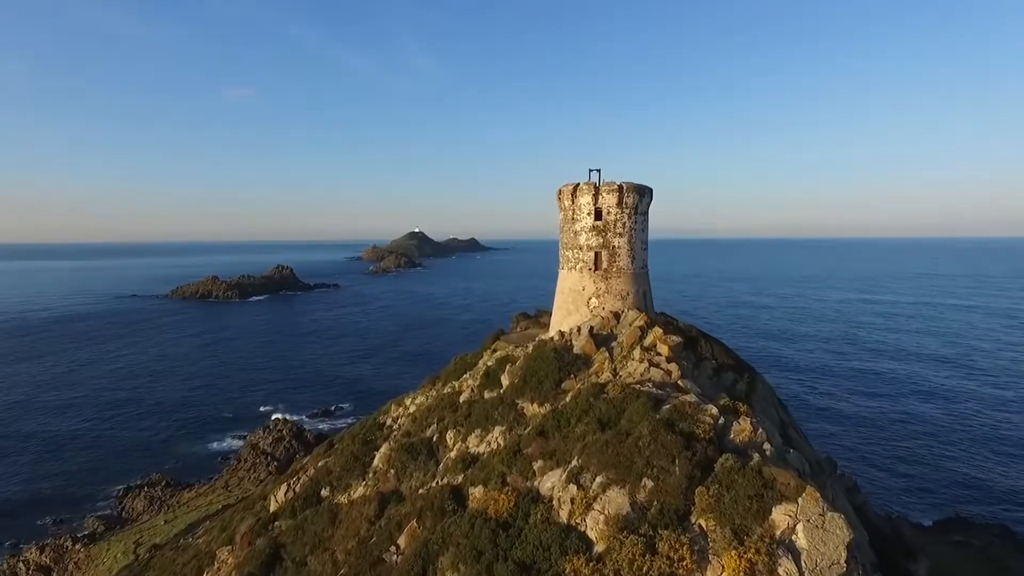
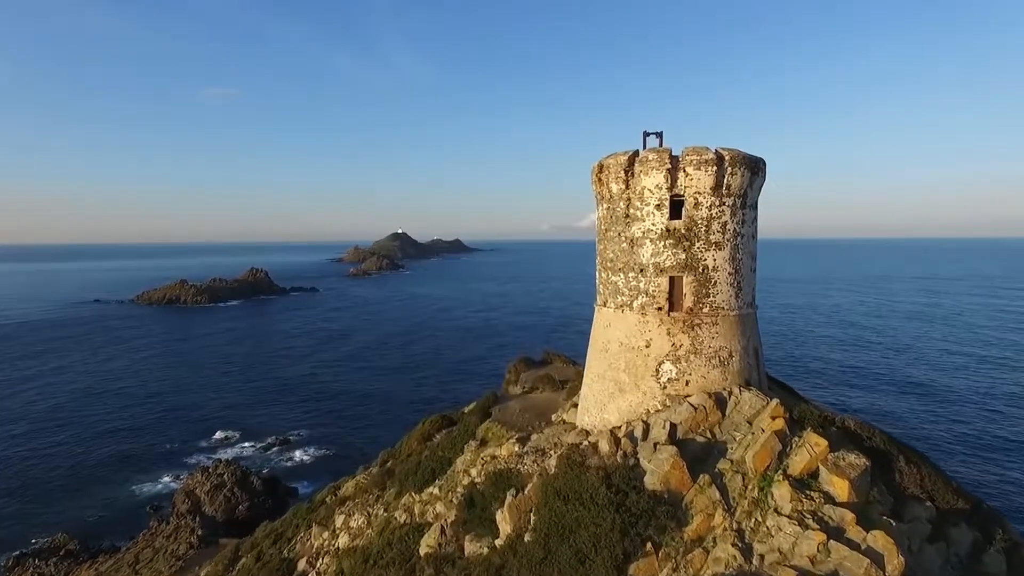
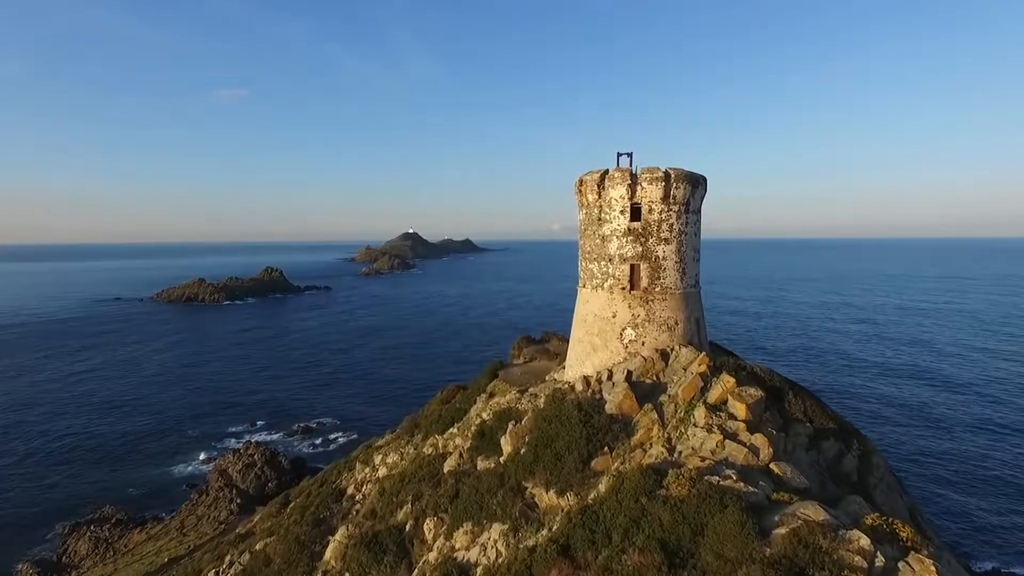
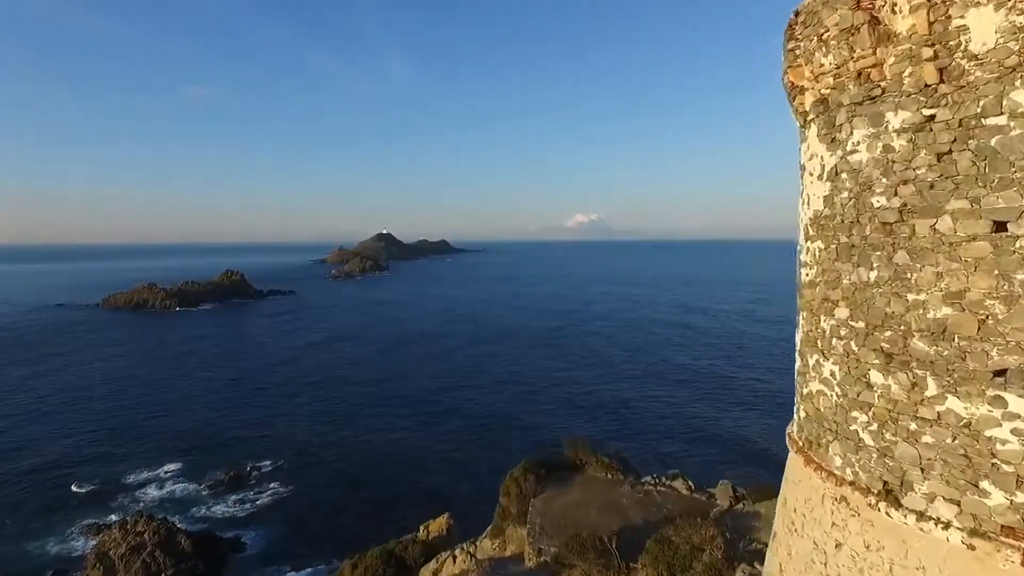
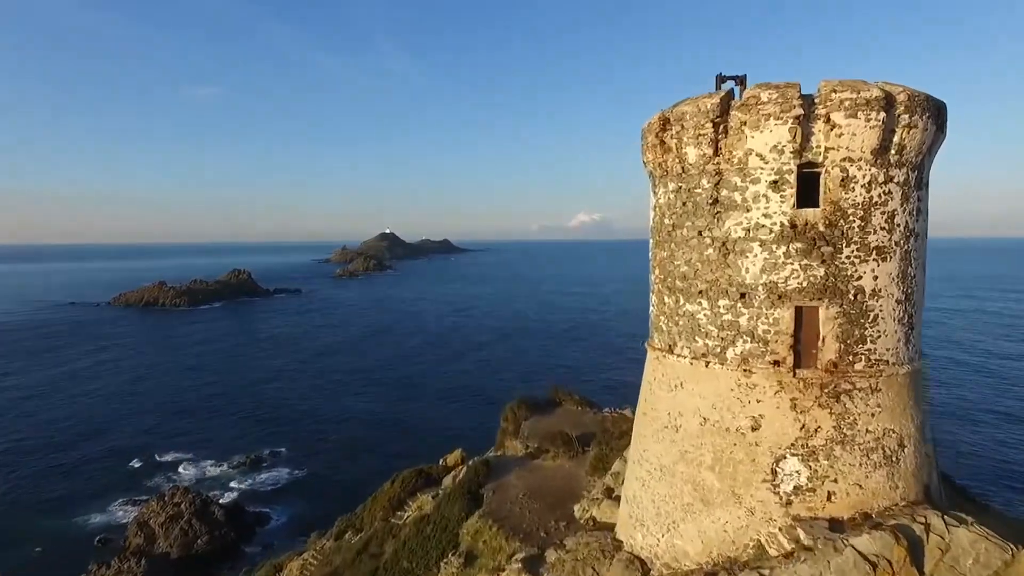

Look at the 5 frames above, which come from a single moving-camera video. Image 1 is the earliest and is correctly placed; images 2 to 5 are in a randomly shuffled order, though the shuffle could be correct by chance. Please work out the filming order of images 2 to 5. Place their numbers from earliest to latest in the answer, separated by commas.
3, 2, 5, 4
